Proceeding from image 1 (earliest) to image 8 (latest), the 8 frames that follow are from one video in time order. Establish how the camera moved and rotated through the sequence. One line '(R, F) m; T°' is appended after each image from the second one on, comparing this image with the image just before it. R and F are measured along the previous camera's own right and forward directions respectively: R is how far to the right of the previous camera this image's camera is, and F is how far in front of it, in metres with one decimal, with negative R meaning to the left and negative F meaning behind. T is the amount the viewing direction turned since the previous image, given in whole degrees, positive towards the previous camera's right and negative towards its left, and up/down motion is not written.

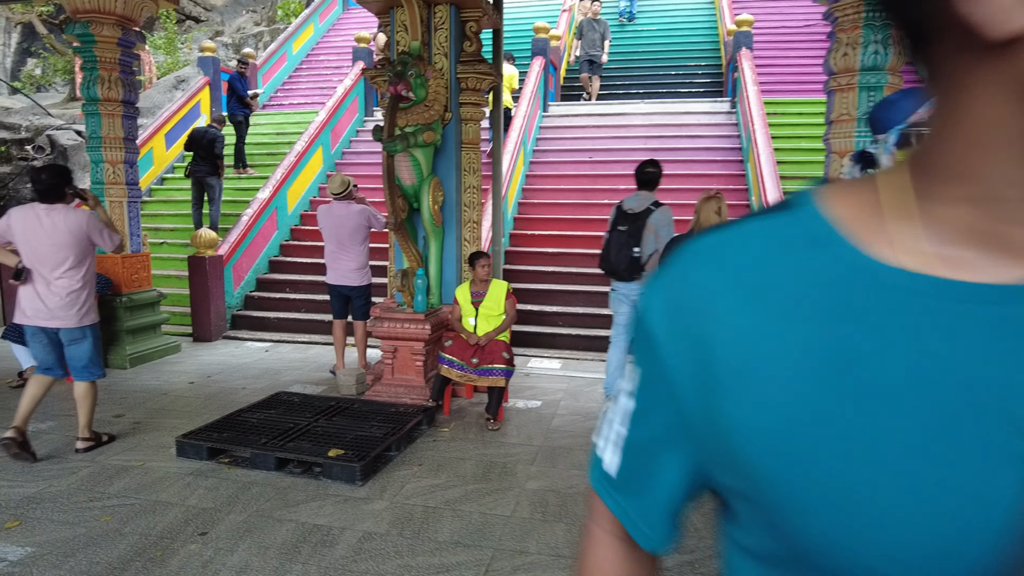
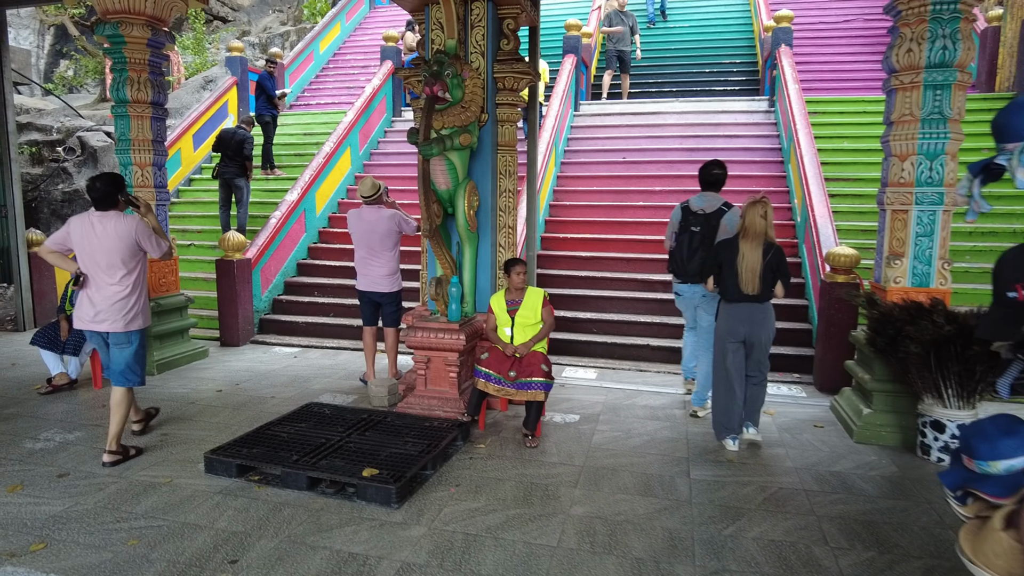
(-0.1, +0.2) m; -2°
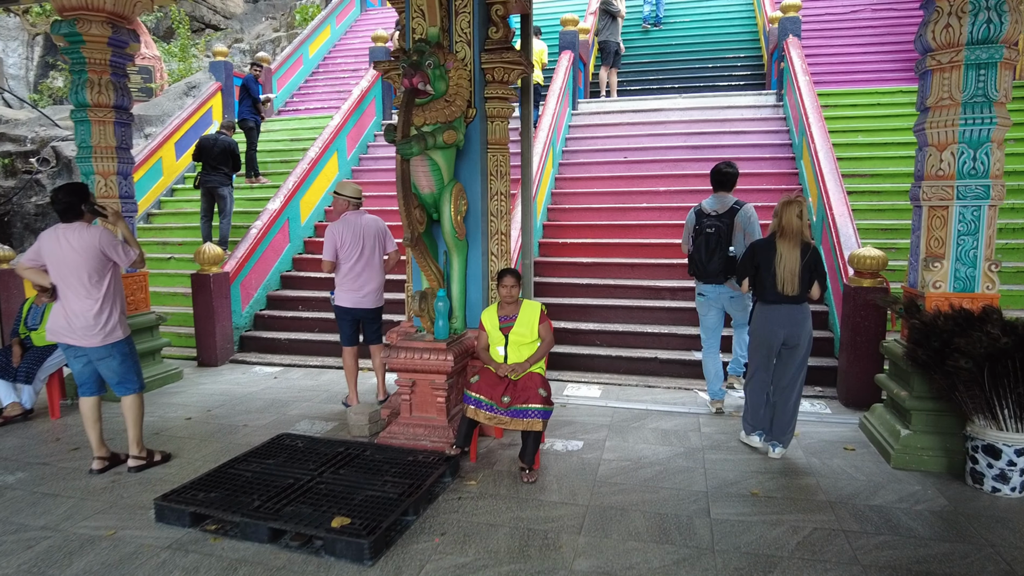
(+0.1, +0.5) m; 0°
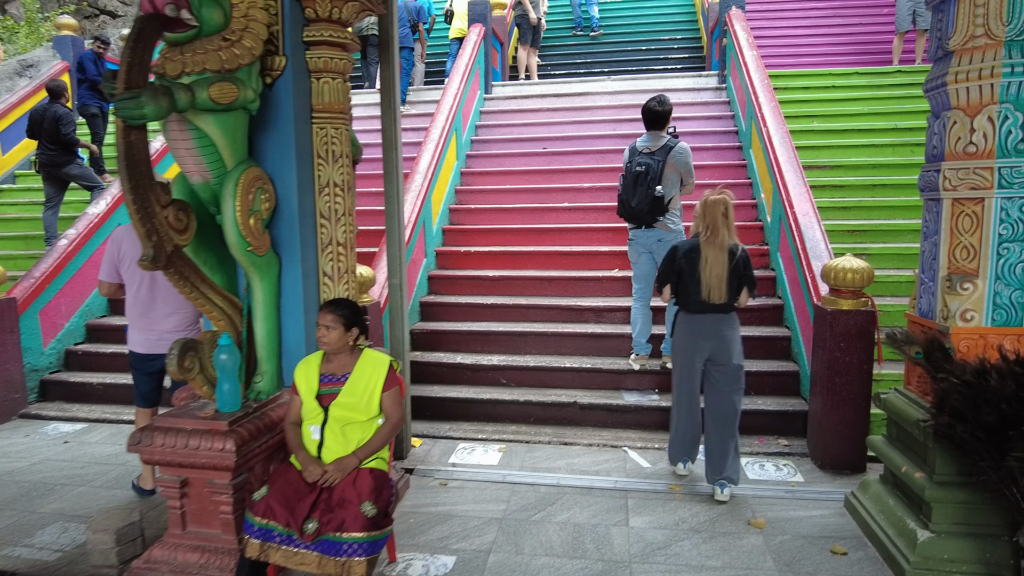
(+0.5, +1.3) m; +5°
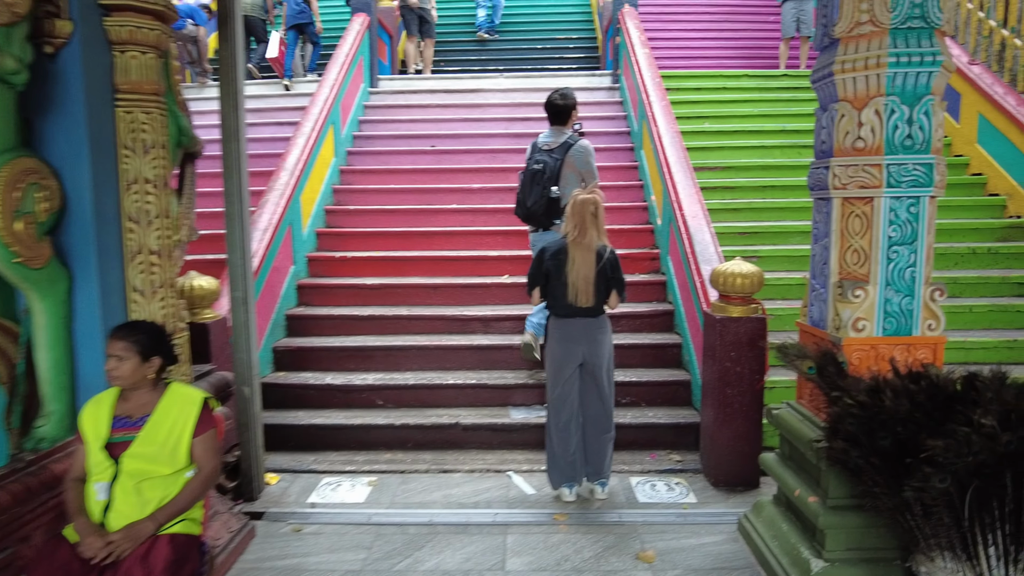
(+0.2, +0.4) m; +8°
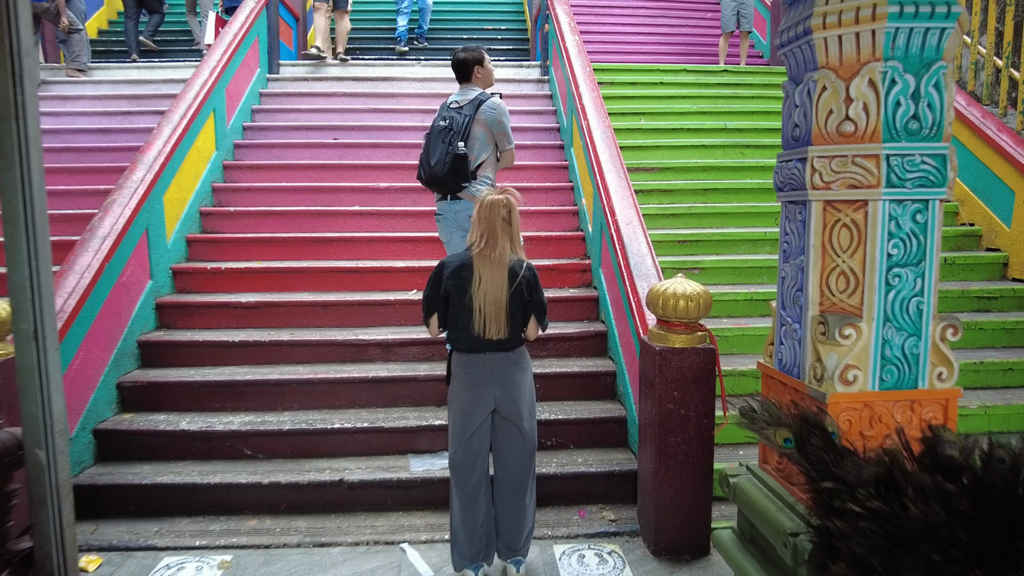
(+0.2, +0.7) m; +5°
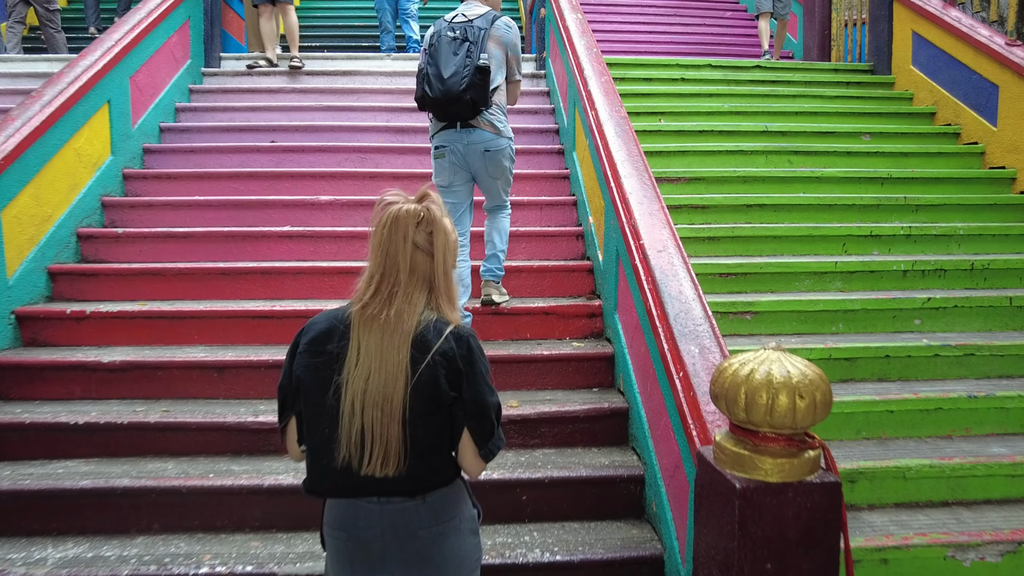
(+0.1, +1.2) m; 0°
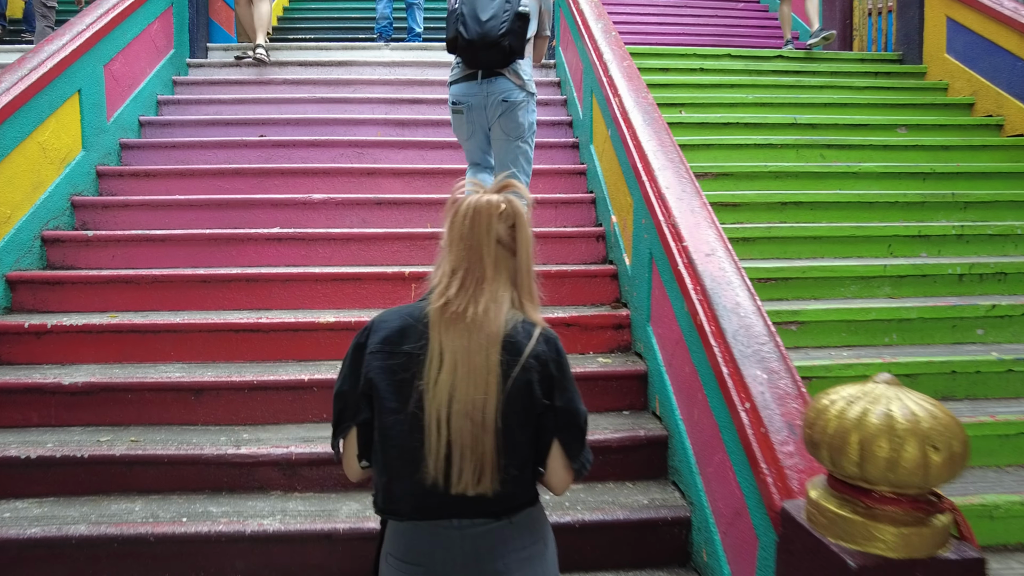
(-0.1, +0.3) m; 0°
